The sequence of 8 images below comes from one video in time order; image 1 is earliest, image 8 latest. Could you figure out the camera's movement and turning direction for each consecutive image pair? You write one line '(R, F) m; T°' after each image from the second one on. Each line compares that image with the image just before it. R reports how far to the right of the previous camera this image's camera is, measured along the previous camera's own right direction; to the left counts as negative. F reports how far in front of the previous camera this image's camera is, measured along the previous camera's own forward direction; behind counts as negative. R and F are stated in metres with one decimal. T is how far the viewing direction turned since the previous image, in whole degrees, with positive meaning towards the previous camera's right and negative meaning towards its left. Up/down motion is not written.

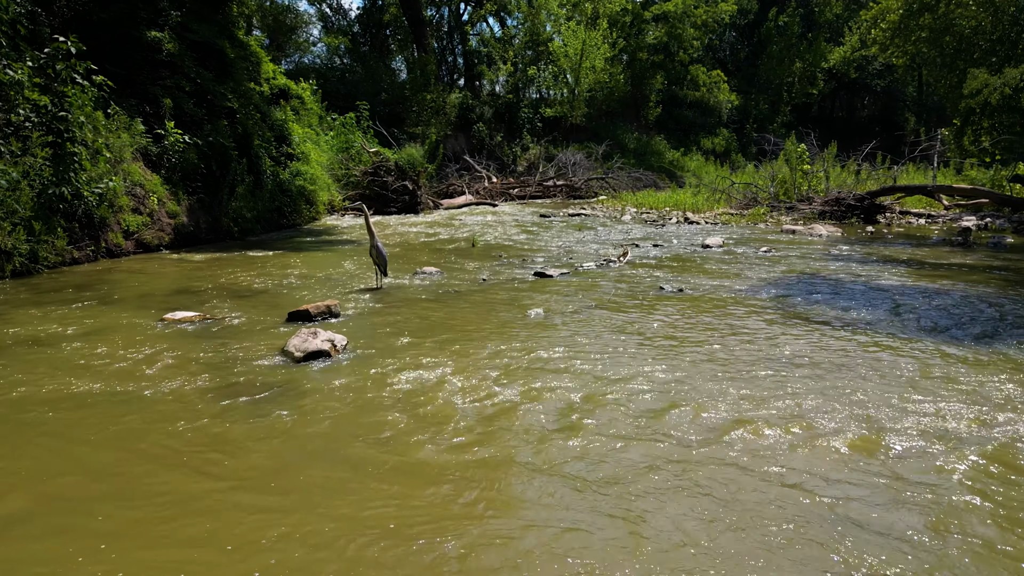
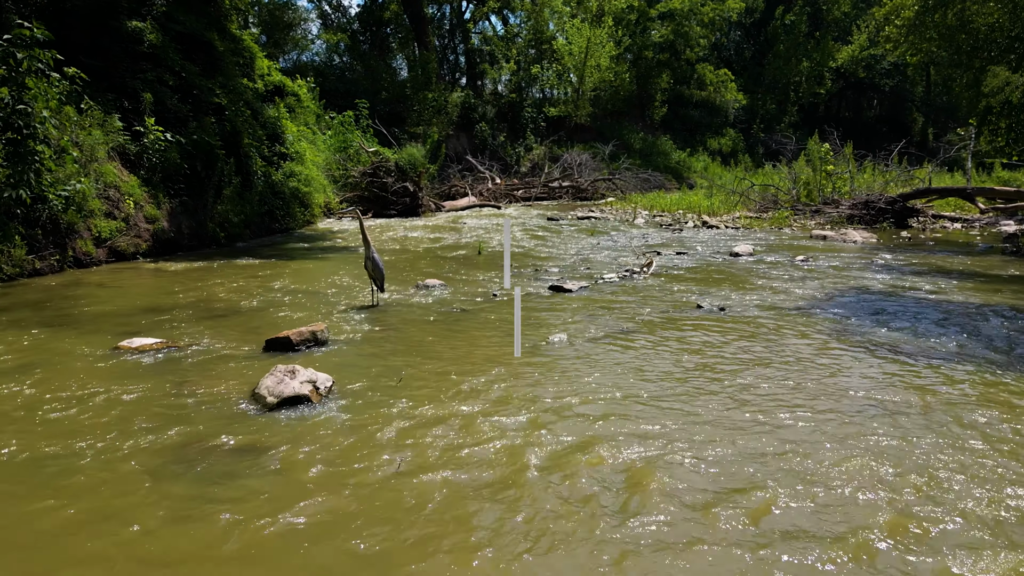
(-0.1, +0.8) m; 0°
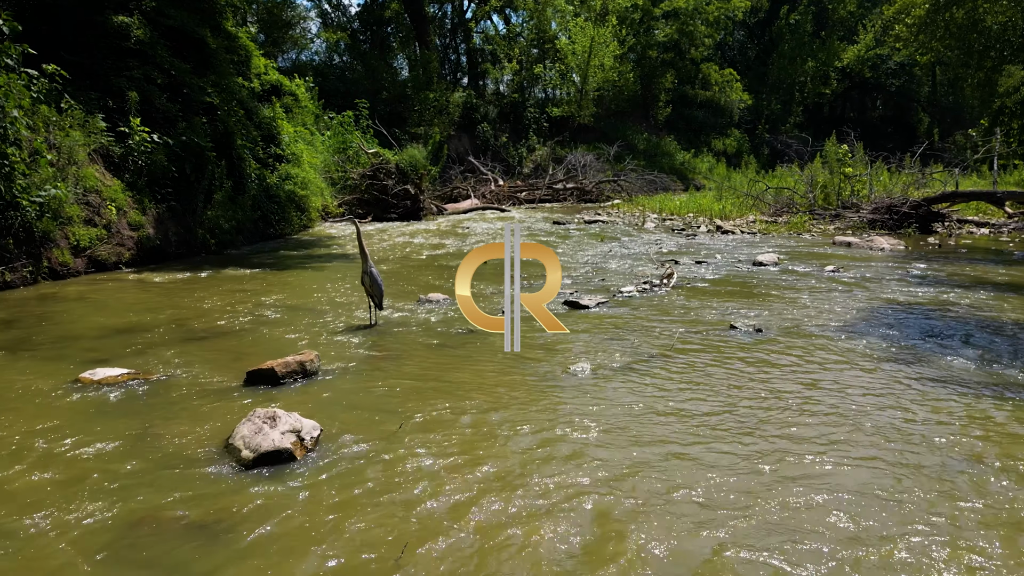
(-0.1, +0.6) m; 0°
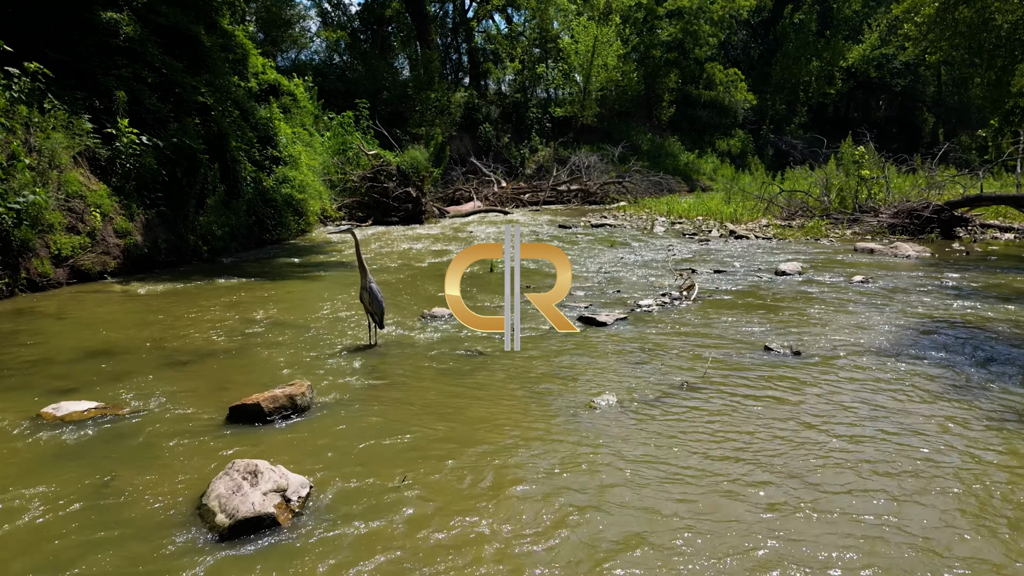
(-0.1, +0.5) m; 0°
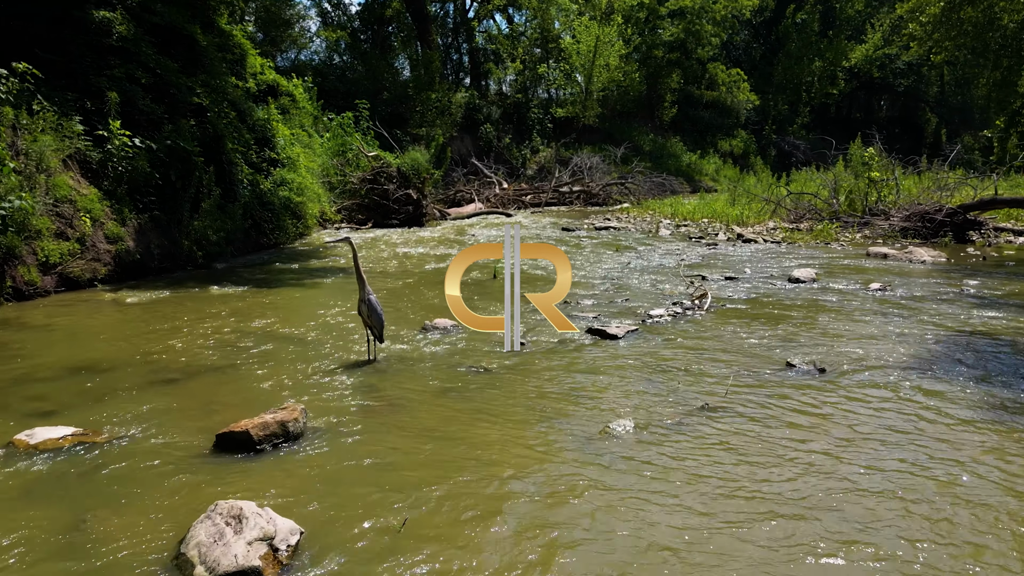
(0.0, +0.3) m; 0°
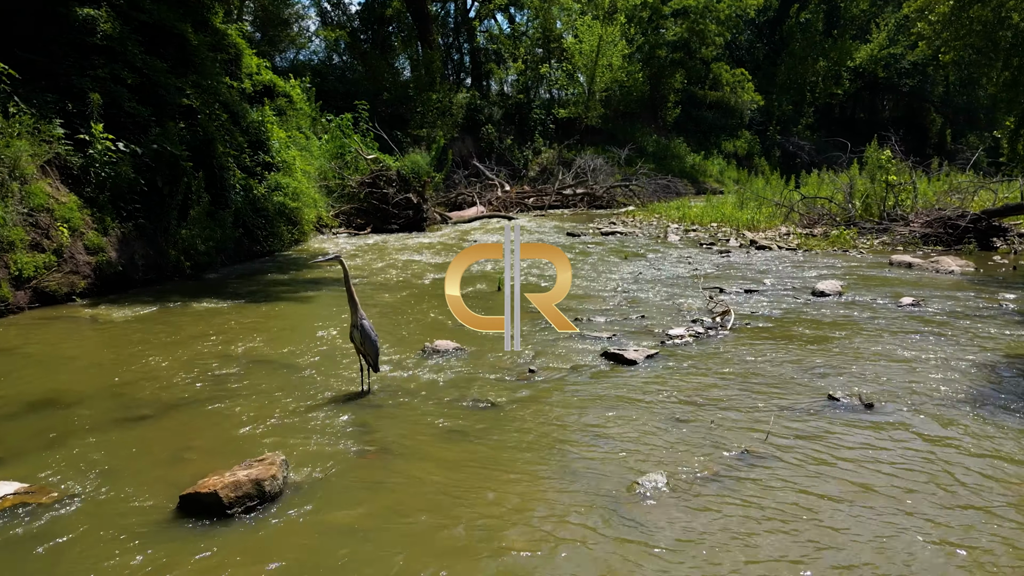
(0.0, +0.5) m; 0°
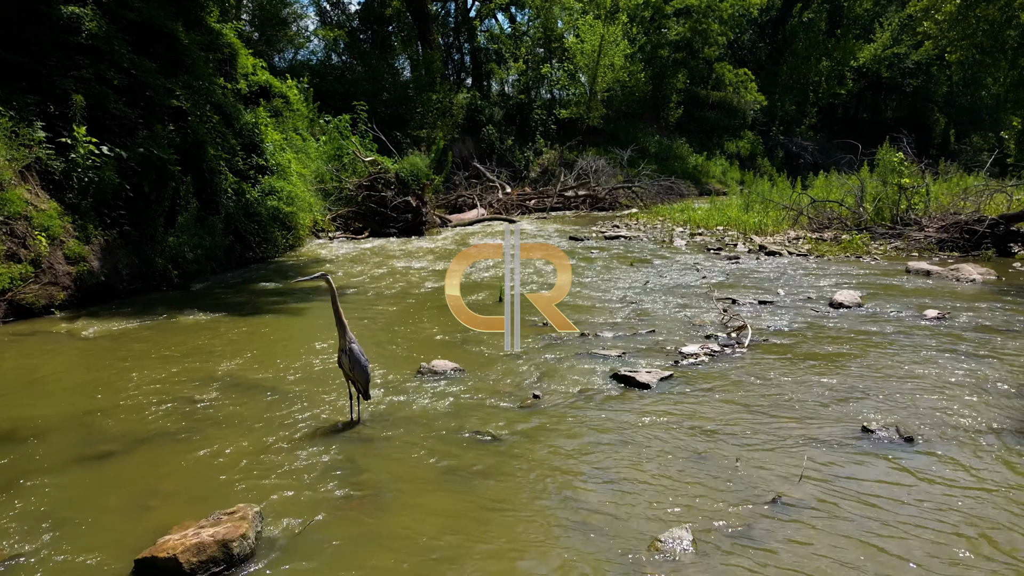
(0.0, +0.4) m; 0°
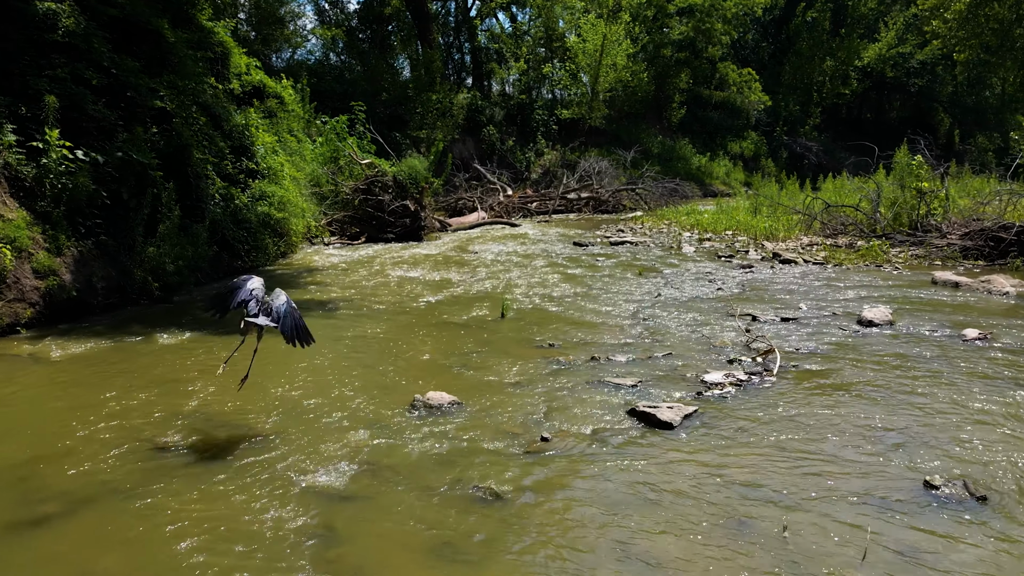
(0.0, +0.5) m; 0°
